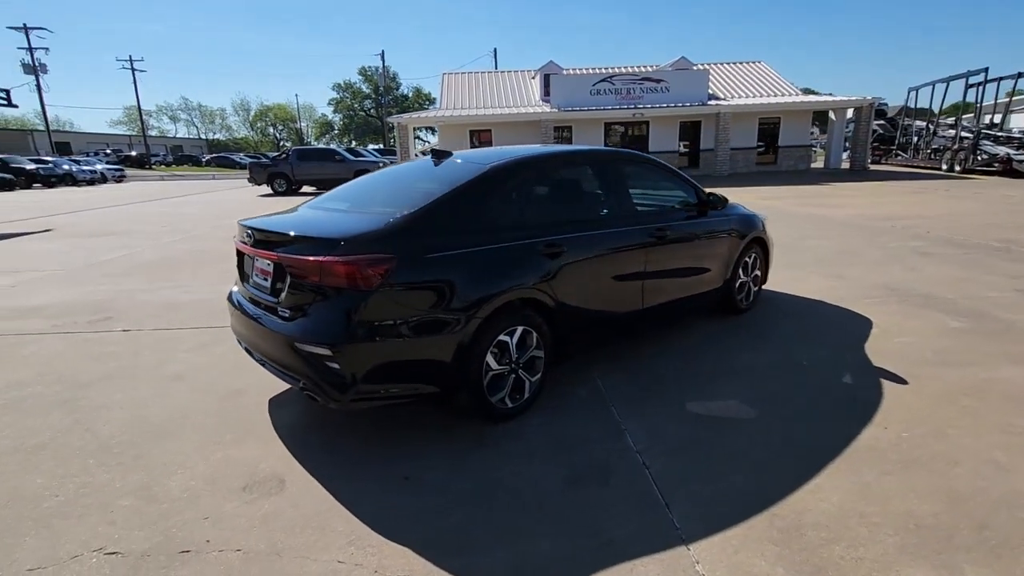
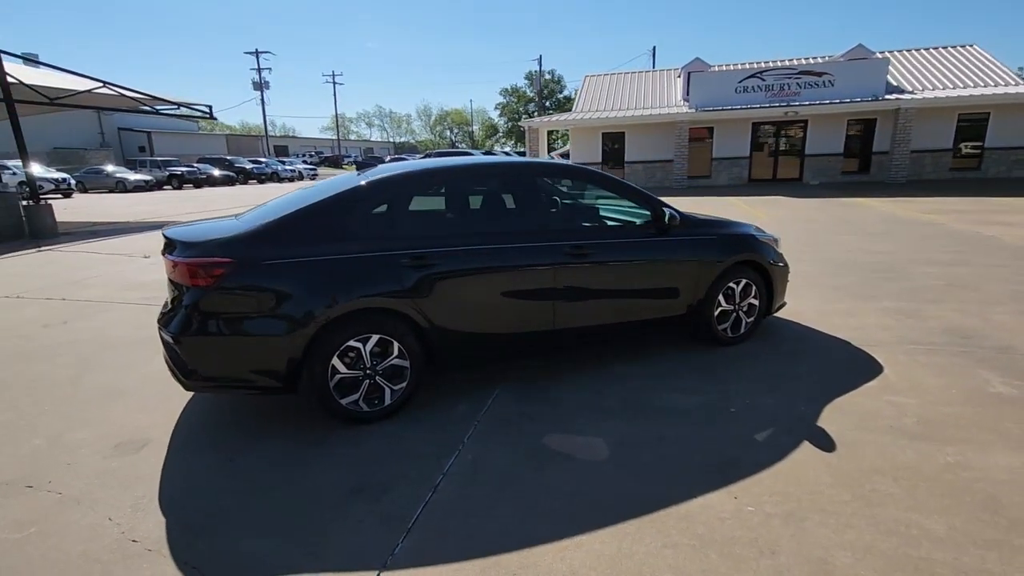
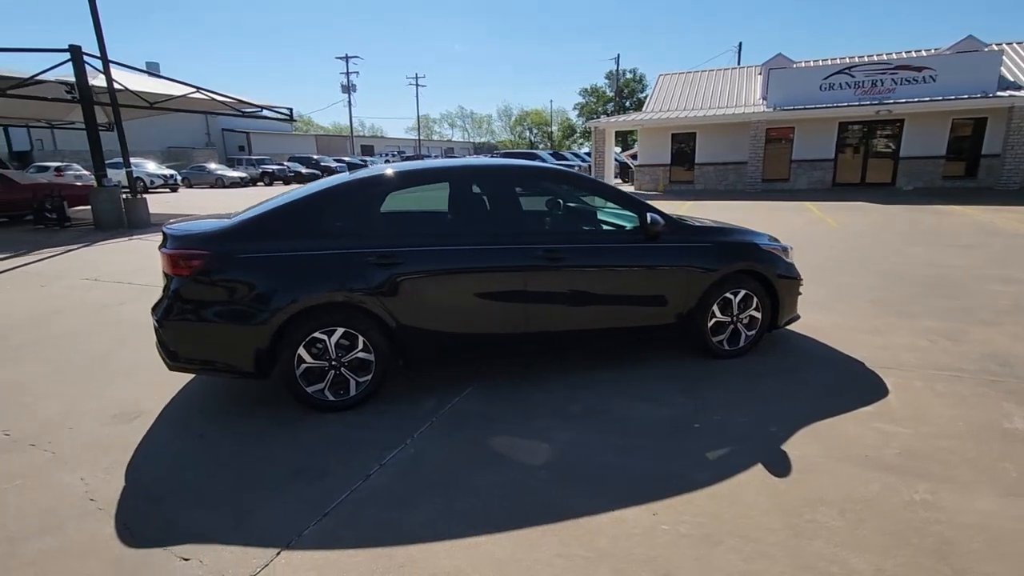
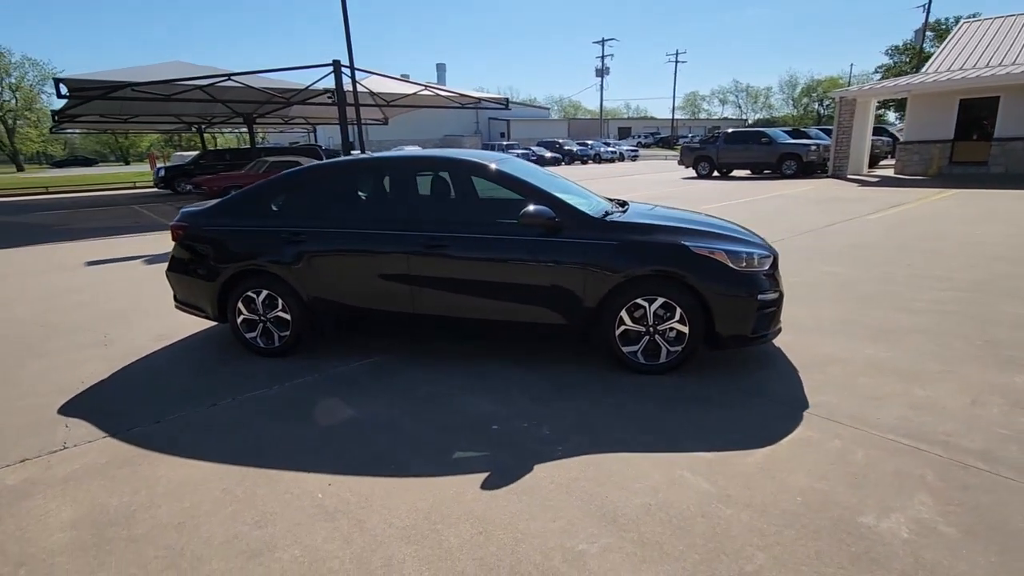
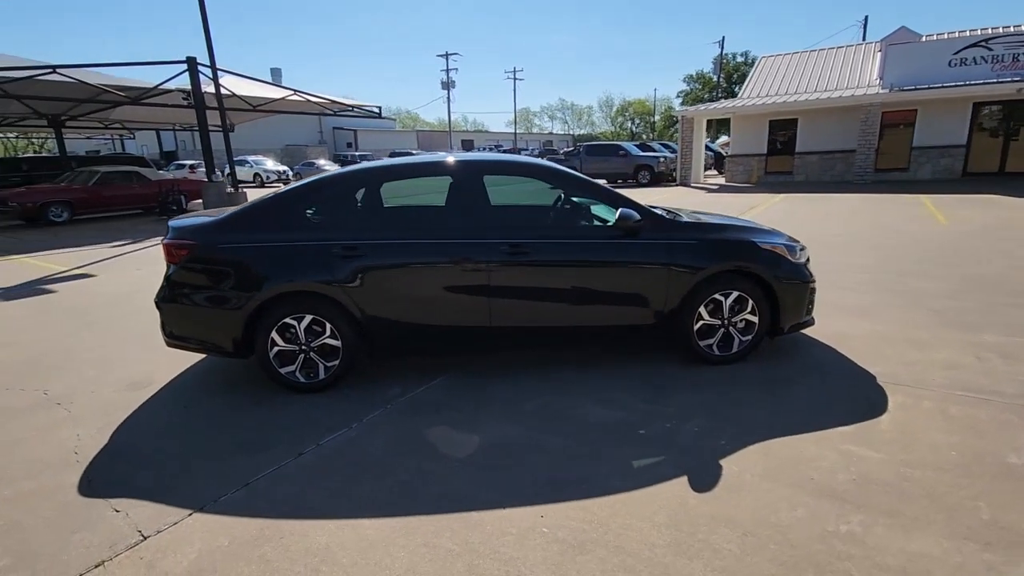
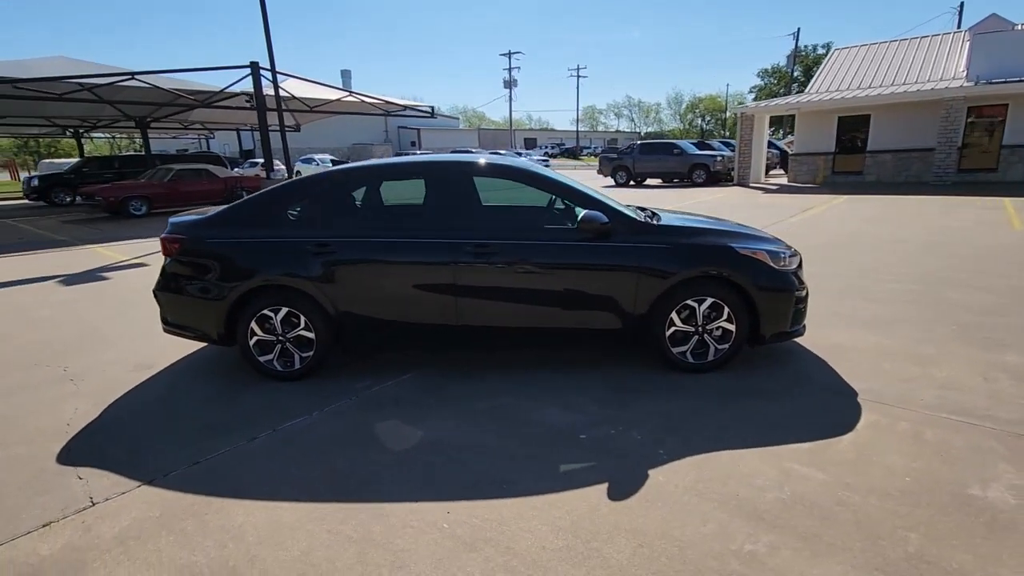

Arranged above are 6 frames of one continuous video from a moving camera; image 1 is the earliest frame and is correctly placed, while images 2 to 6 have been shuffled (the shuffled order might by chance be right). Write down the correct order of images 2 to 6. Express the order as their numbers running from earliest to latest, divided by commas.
2, 3, 5, 6, 4
